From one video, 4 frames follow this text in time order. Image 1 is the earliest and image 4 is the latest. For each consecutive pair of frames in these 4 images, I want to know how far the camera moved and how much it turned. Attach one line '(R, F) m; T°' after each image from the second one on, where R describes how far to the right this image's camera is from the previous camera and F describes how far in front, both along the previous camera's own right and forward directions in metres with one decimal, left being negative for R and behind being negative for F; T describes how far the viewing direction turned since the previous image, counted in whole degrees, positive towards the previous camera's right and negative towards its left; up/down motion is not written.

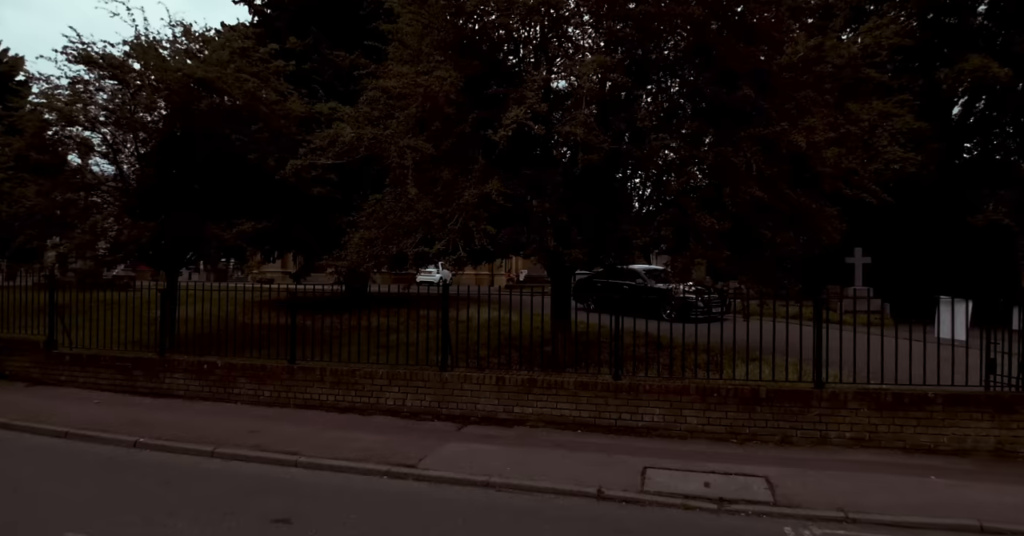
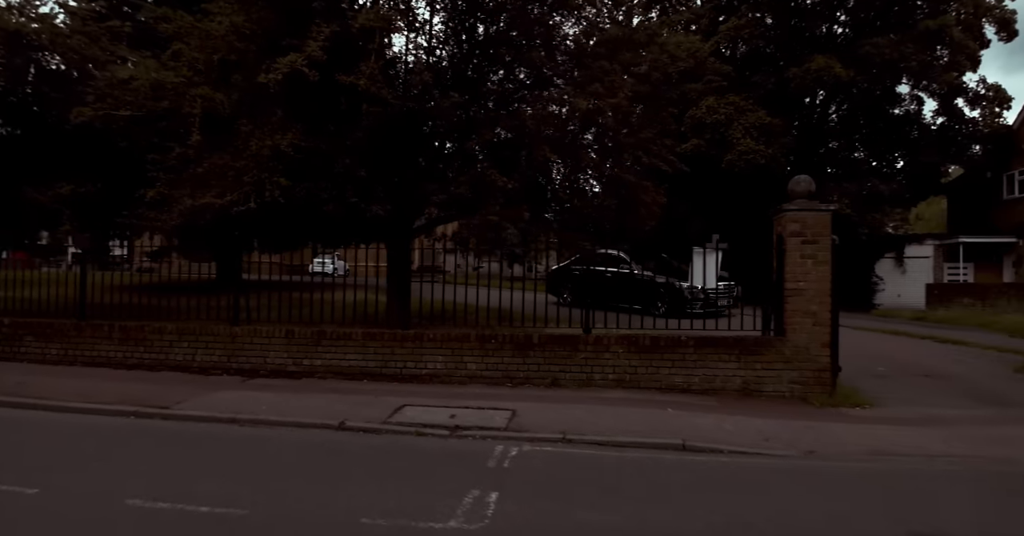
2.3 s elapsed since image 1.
(+1.9, -0.2) m; +6°
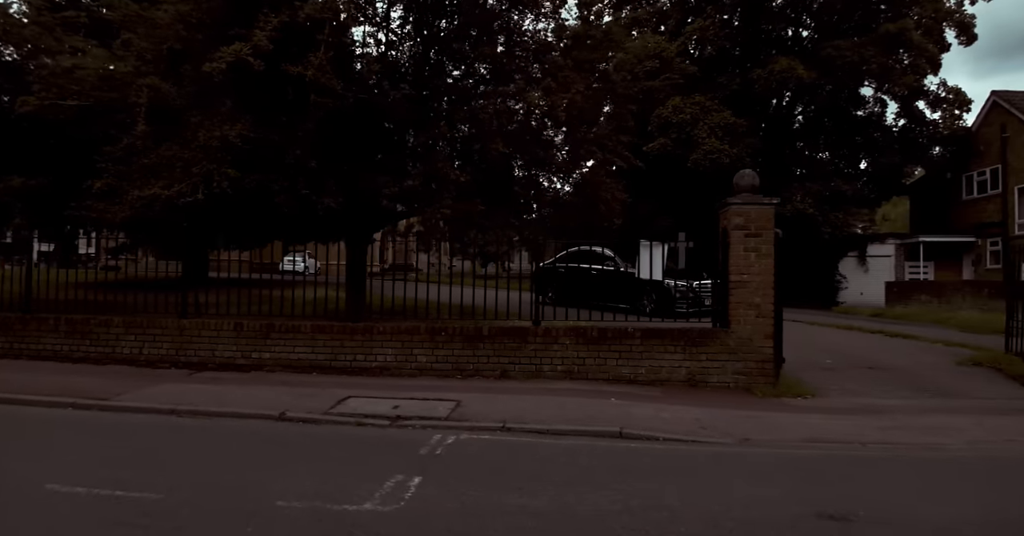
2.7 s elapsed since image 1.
(+0.4, 0.0) m; +2°
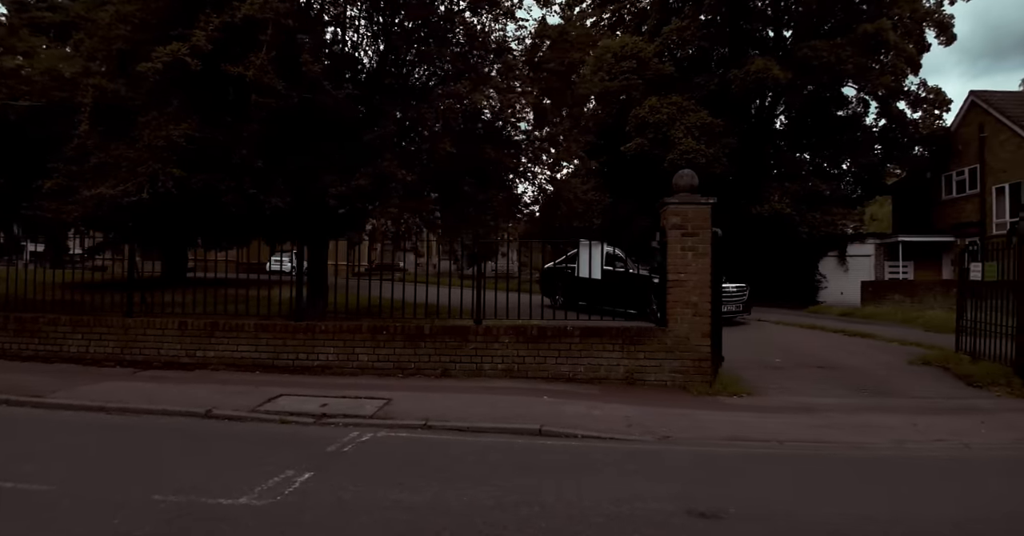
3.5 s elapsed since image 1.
(+0.8, 0.0) m; 0°
